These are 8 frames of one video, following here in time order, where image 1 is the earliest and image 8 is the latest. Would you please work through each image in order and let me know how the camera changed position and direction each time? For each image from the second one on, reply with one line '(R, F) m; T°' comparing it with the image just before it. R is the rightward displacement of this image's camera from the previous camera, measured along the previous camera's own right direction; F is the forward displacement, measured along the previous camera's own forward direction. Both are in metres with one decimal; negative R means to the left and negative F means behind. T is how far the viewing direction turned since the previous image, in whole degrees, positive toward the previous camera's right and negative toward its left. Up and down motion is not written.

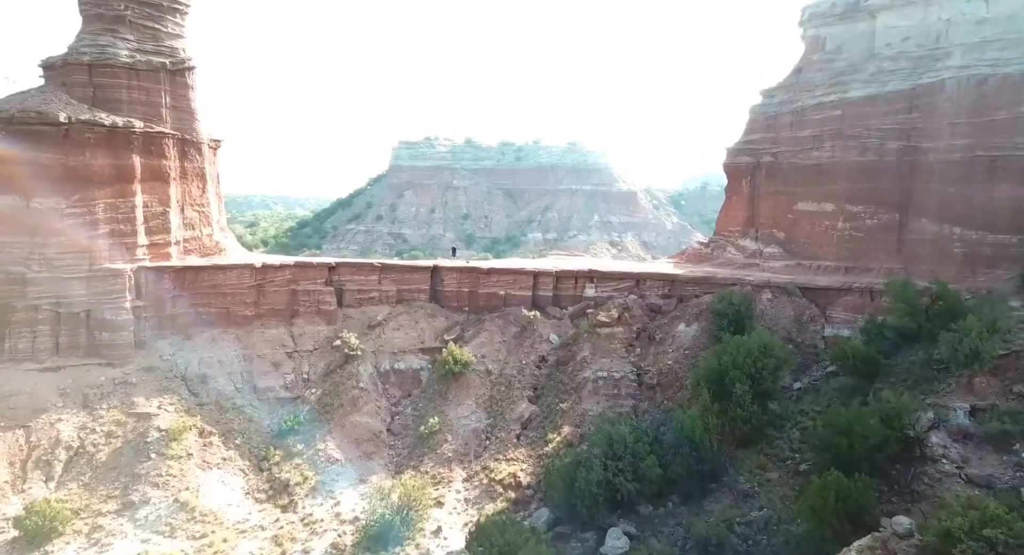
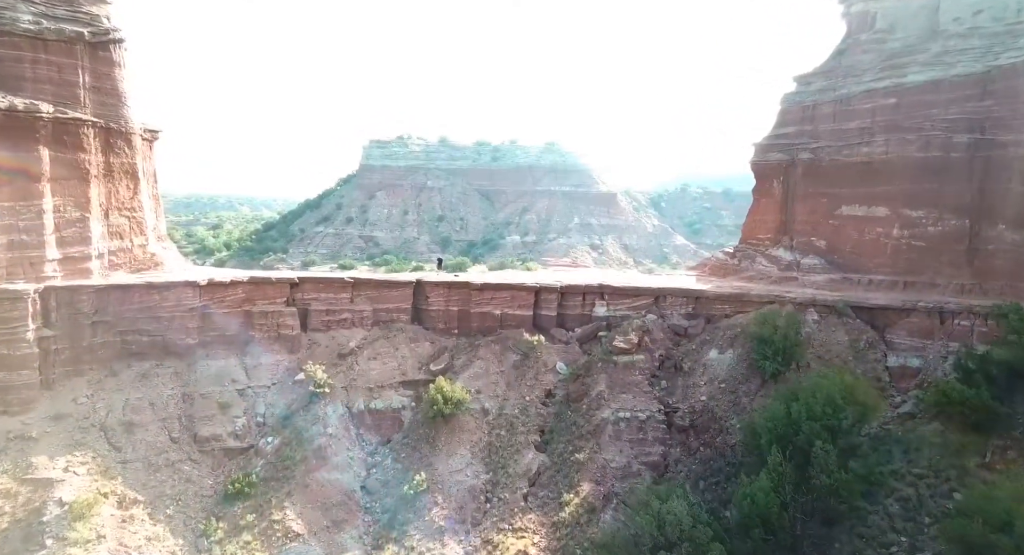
(-0.6, +2.5) m; +3°
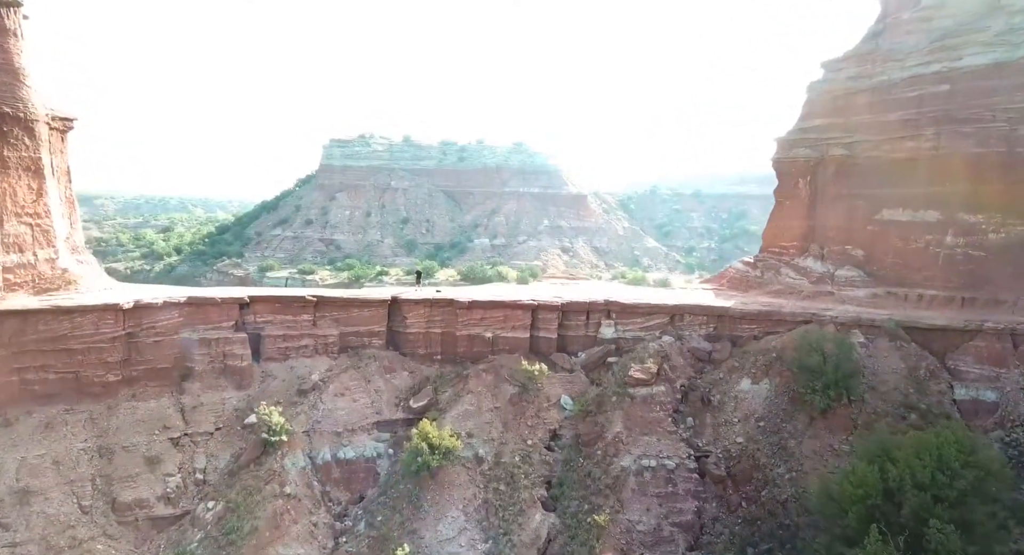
(-0.6, +2.1) m; +3°
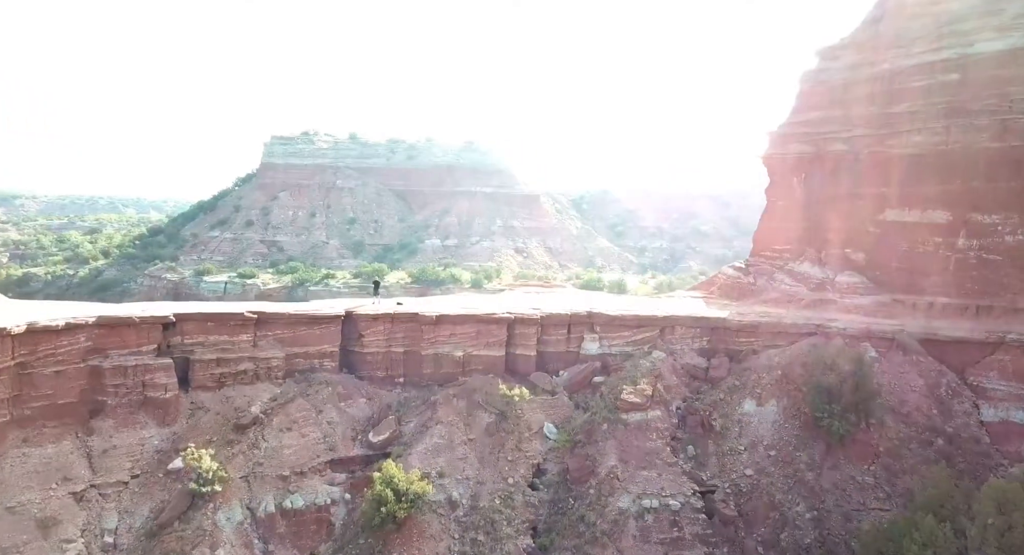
(-0.4, +1.4) m; +5°
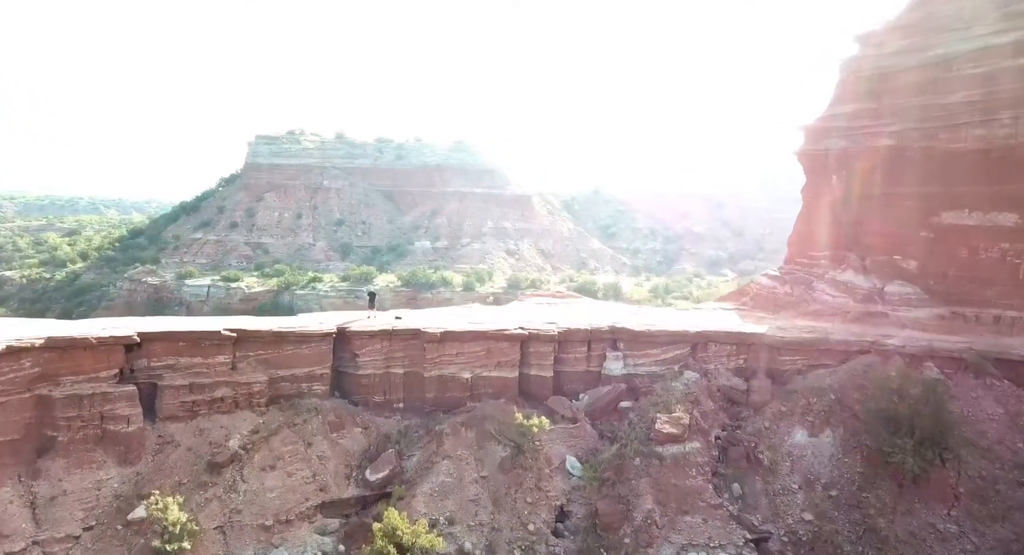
(-0.4, +1.2) m; +1°
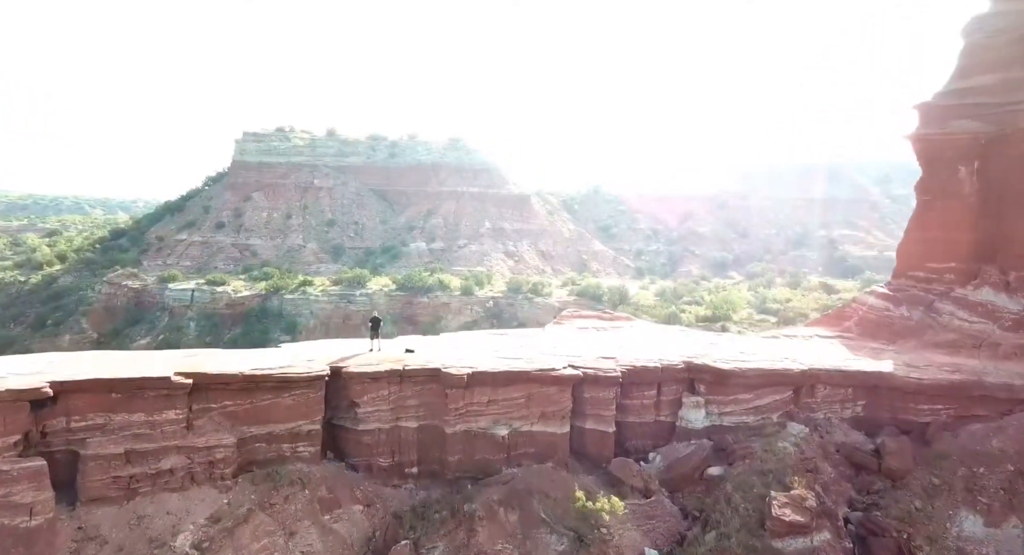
(-0.7, +2.3) m; +1°
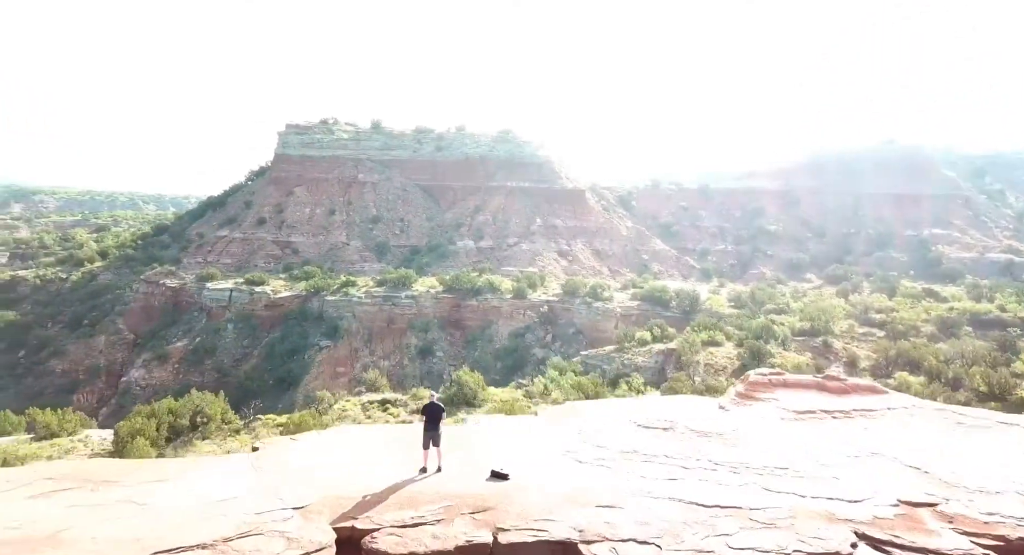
(-1.0, +4.0) m; -4°
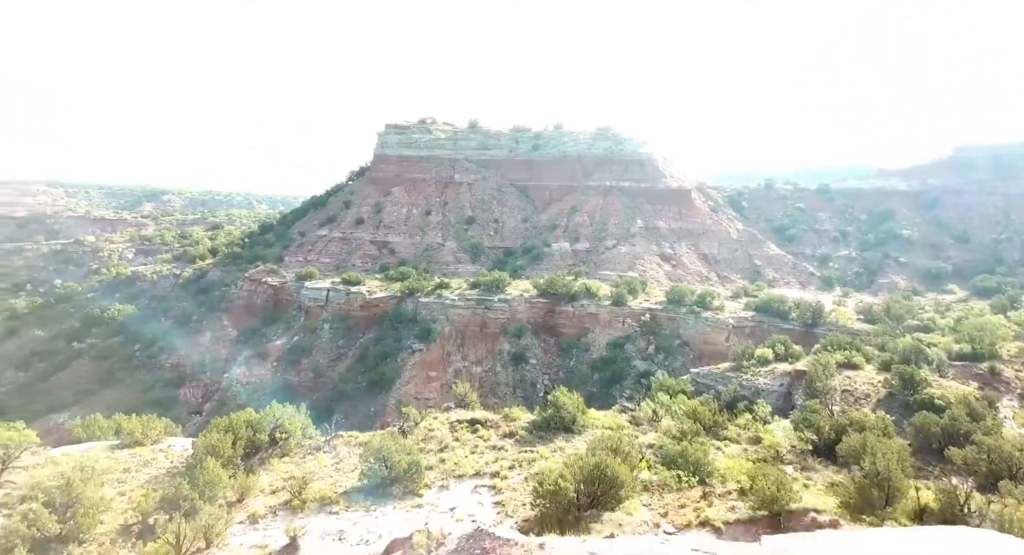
(-0.4, +2.2) m; -9°
